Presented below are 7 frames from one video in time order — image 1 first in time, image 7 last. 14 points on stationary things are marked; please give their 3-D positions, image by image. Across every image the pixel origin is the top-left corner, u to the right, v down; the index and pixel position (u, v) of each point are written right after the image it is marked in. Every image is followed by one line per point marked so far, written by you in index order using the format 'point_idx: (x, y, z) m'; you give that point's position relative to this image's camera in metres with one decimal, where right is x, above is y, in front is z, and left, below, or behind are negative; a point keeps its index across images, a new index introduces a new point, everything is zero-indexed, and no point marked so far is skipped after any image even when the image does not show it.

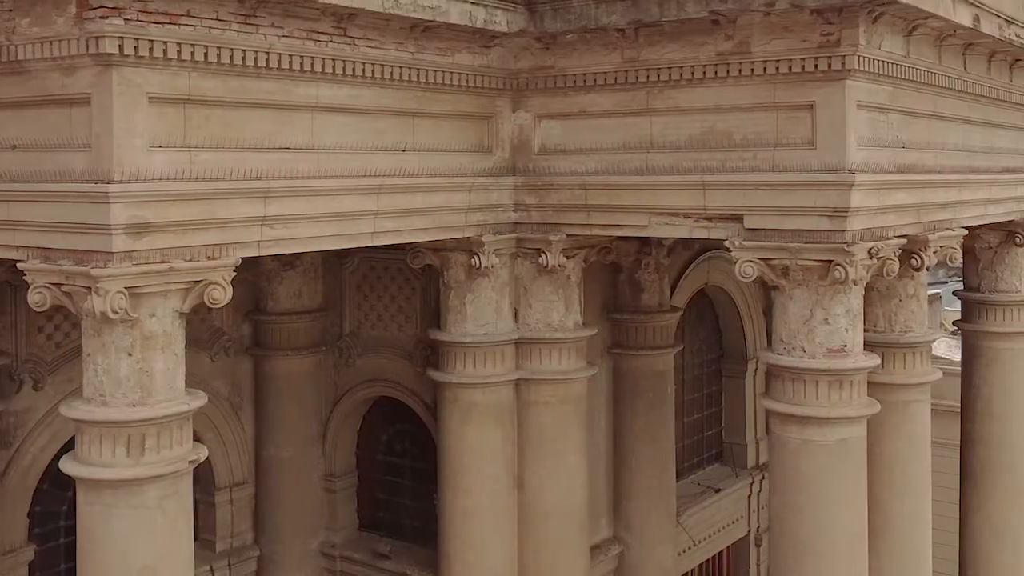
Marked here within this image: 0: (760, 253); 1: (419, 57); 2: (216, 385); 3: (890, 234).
0: (+1.7, +0.2, +7.3) m
1: (-0.7, +1.7, +7.6) m
2: (-2.8, -0.9, +10.0) m
3: (+2.8, +0.4, +7.6) m
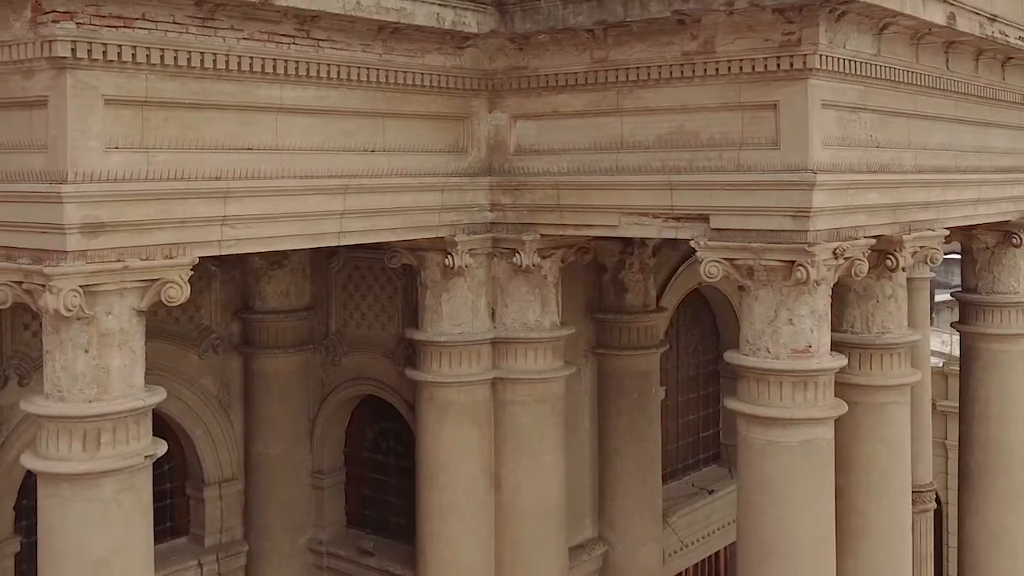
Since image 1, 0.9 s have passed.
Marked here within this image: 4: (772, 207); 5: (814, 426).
0: (+1.5, +0.2, +7.3) m
1: (-0.9, +1.7, +7.7) m
2: (-3.0, -0.9, +10.1) m
3: (+2.5, +0.4, +7.6) m
4: (+1.8, +0.6, +7.1) m
5: (+2.1, -1.0, +7.3) m
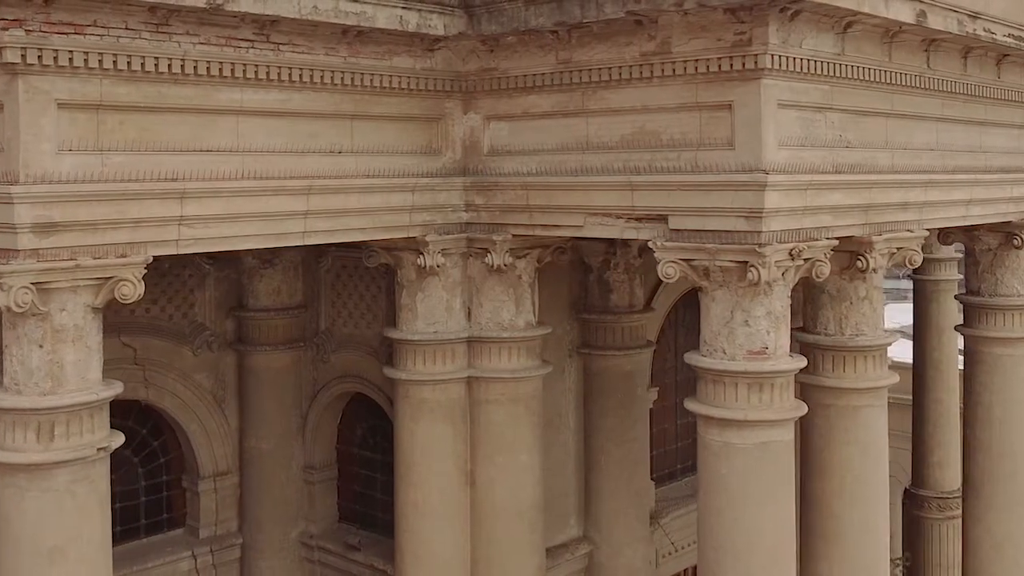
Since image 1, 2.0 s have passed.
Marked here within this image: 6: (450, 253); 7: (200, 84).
0: (+1.2, +0.2, +7.3) m
1: (-1.2, +1.7, +7.8) m
2: (-3.1, -0.9, +10.4) m
3: (+2.2, +0.4, +7.5) m
4: (+1.5, +0.5, +7.0) m
5: (+1.8, -1.0, +7.2) m
6: (-0.5, +0.3, +8.7) m
7: (-2.1, +1.4, +7.0) m
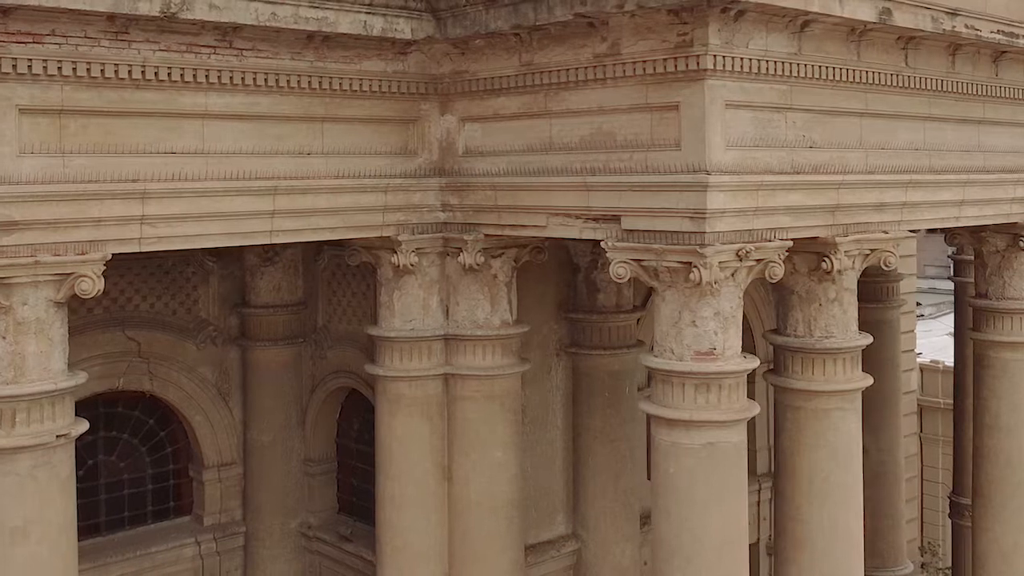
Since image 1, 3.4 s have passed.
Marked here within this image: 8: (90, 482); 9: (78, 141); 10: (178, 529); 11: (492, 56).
0: (+0.8, +0.2, +7.3) m
1: (-1.5, +1.7, +8.0) m
2: (-3.2, -0.9, +10.8) m
3: (+1.9, +0.4, +7.4) m
4: (+1.1, +0.5, +7.0) m
5: (+1.4, -1.0, +7.2) m
6: (-0.7, +0.3, +8.9) m
7: (-2.4, +1.4, +7.3) m
8: (-4.2, -1.9, +10.4) m
9: (-2.9, +1.0, +6.9) m
10: (-3.5, -2.5, +10.9) m
11: (-0.2, +1.8, +8.3) m
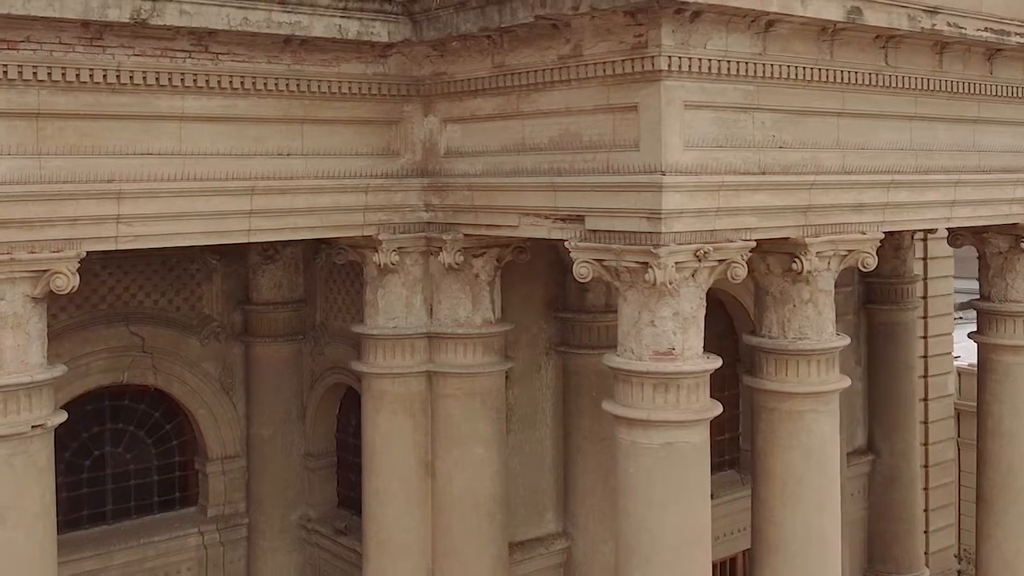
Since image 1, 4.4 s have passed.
0: (+0.6, +0.2, +7.4) m
1: (-1.7, +1.7, +8.2) m
2: (-3.2, -0.8, +11.1) m
3: (+1.7, +0.4, +7.4) m
4: (+0.8, +0.5, +7.1) m
5: (+1.1, -1.0, +7.2) m
6: (-0.9, +0.3, +9.0) m
7: (-2.7, +1.4, +7.5) m
8: (-4.3, -1.9, +10.7) m
9: (-3.2, +1.0, +7.2) m
10: (-3.5, -2.5, +11.2) m
11: (-0.4, +1.8, +8.4) m
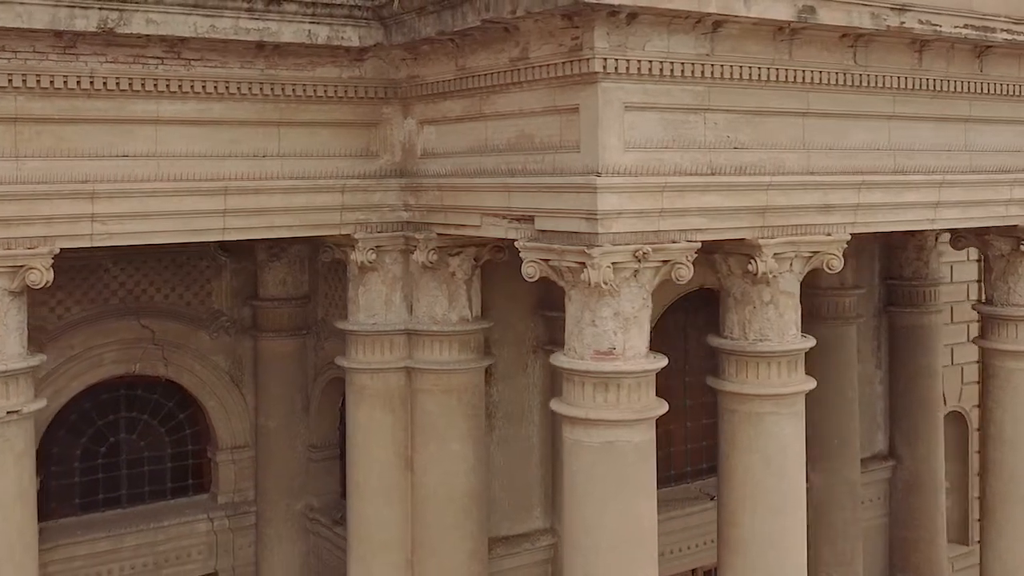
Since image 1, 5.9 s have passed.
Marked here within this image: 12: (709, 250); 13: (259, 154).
0: (+0.2, +0.2, +7.5) m
1: (-2.0, +1.8, +8.5) m
2: (-3.3, -0.8, +11.5) m
3: (+1.3, +0.4, +7.4) m
4: (+0.4, +0.5, +7.2) m
5: (+0.7, -1.0, +7.3) m
6: (-1.1, +0.3, +9.3) m
7: (-3.0, +1.4, +7.9) m
8: (-4.3, -1.8, +11.3) m
9: (-3.5, +1.0, +7.7) m
10: (-3.6, -2.4, +11.7) m
11: (-0.6, +1.9, +8.6) m
12: (+1.5, +0.3, +8.1) m
13: (-2.1, +1.1, +8.6) m
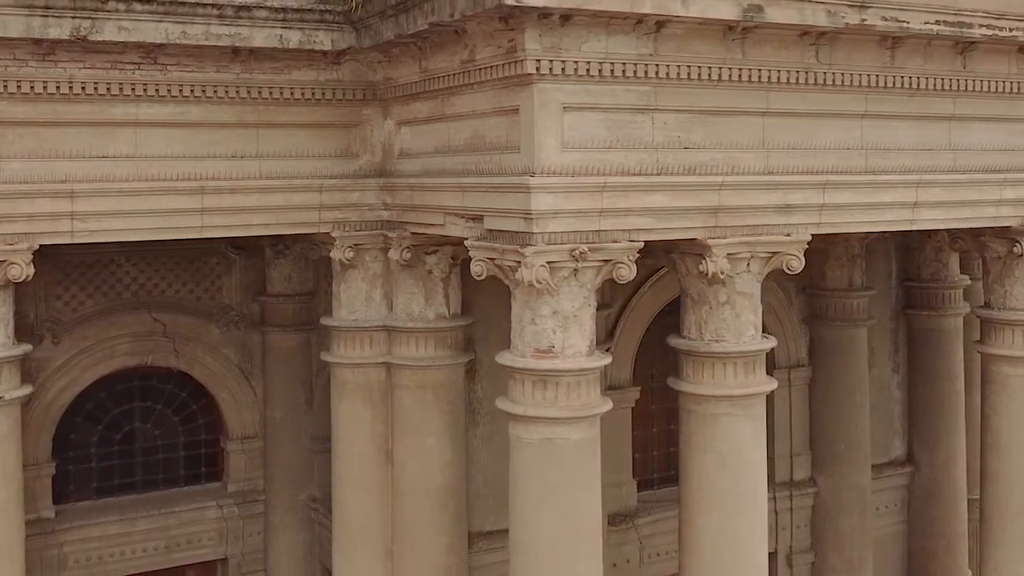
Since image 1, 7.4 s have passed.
0: (-0.2, +0.3, +7.6) m
1: (-2.2, +1.8, +8.8) m
2: (-3.3, -0.7, +11.9) m
3: (+0.9, +0.4, +7.5) m
4: (0.0, +0.6, +7.3) m
5: (+0.3, -1.0, +7.3) m
6: (-1.3, +0.4, +9.5) m
7: (-3.4, +1.5, +8.3) m
8: (-4.4, -1.8, +11.8) m
9: (-3.9, +1.1, +8.1) m
10: (-3.6, -2.4, +12.1) m
11: (-0.9, +1.9, +8.8) m
12: (+1.2, +0.3, +8.1) m
13: (-2.4, +1.1, +8.9) m
